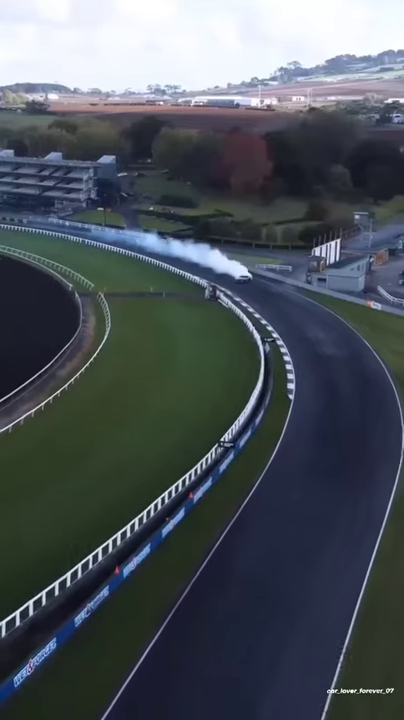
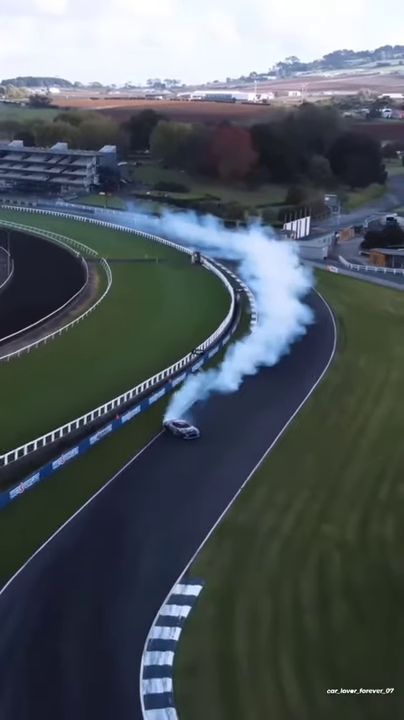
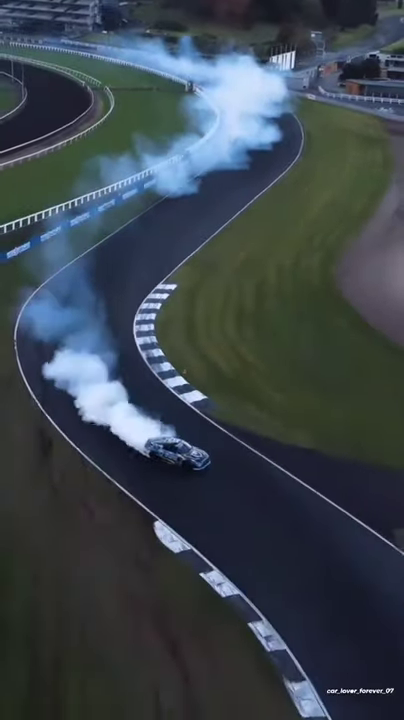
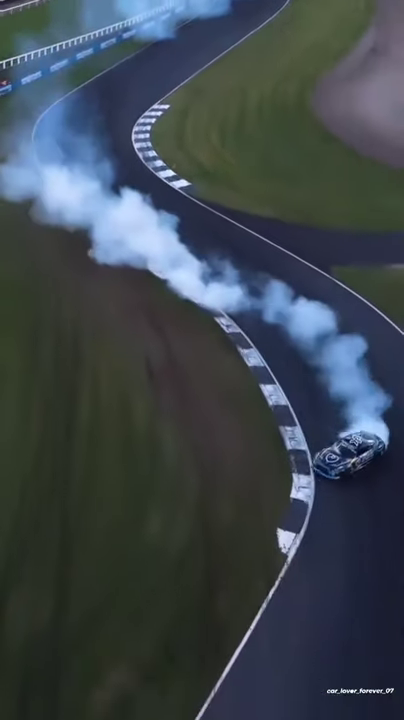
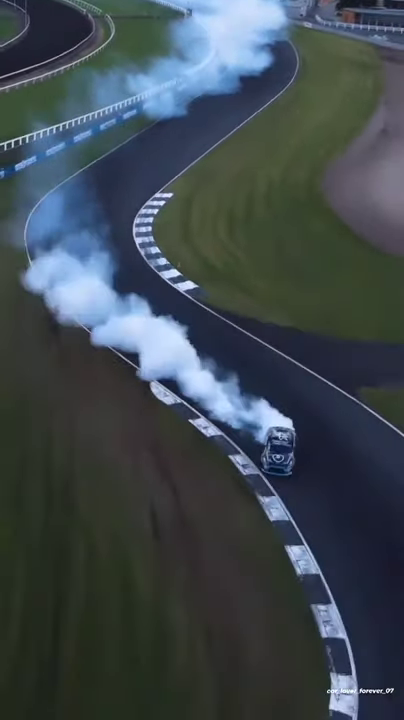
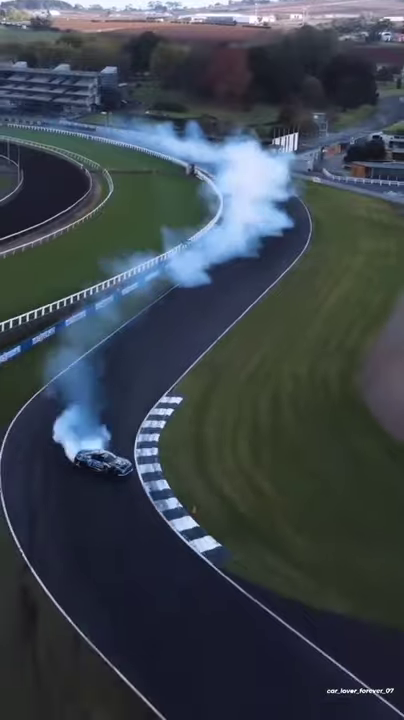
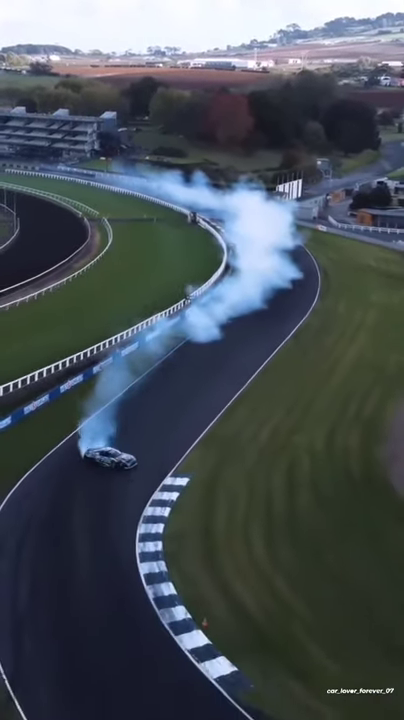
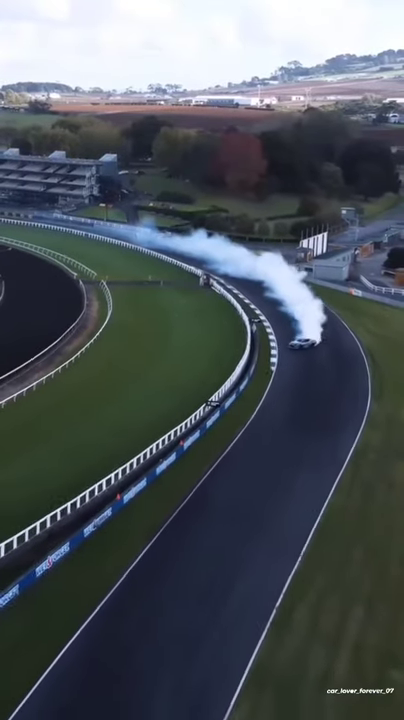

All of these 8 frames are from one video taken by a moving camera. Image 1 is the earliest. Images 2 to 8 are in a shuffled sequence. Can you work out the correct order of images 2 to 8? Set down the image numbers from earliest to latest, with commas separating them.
8, 2, 7, 6, 3, 5, 4
